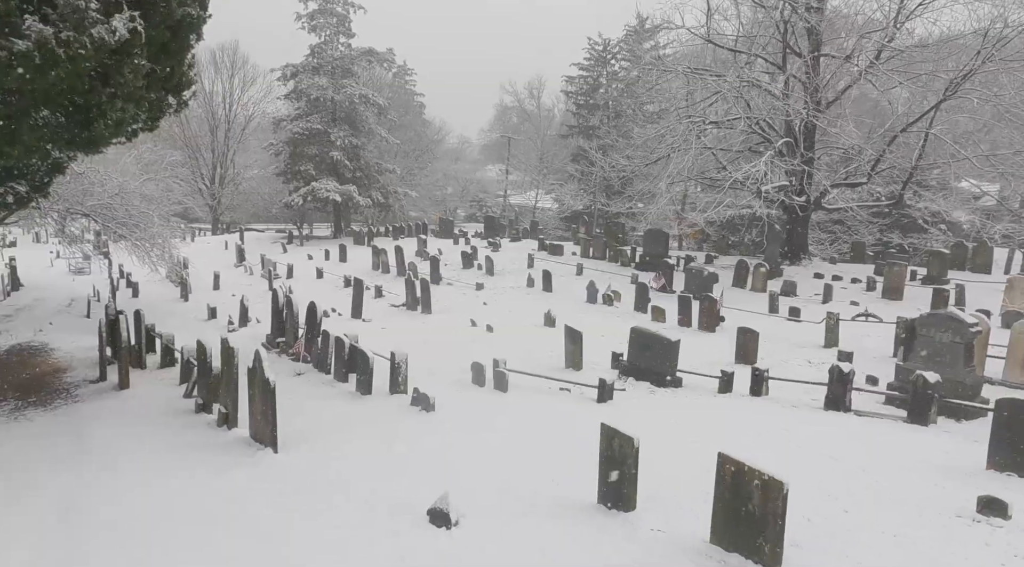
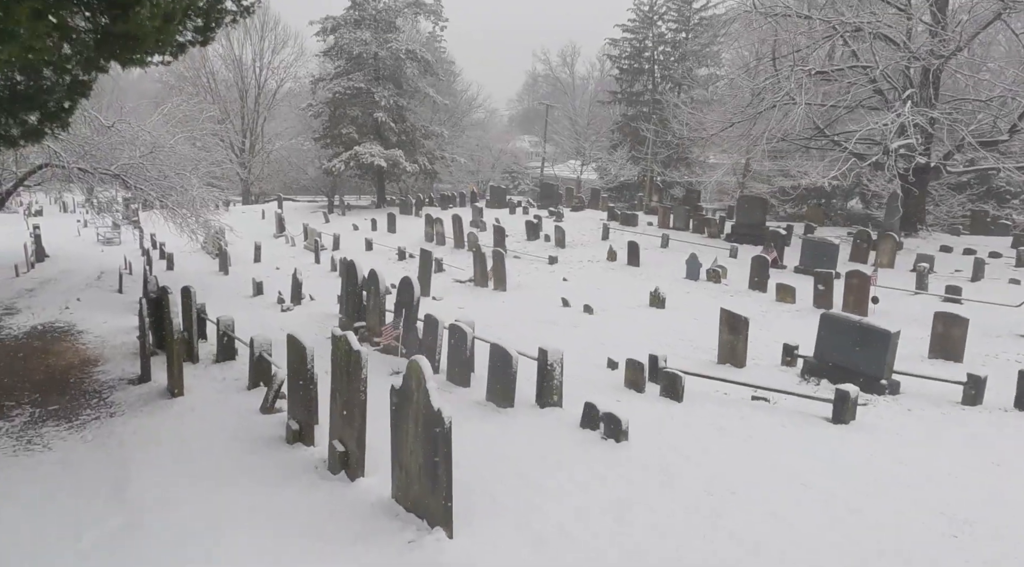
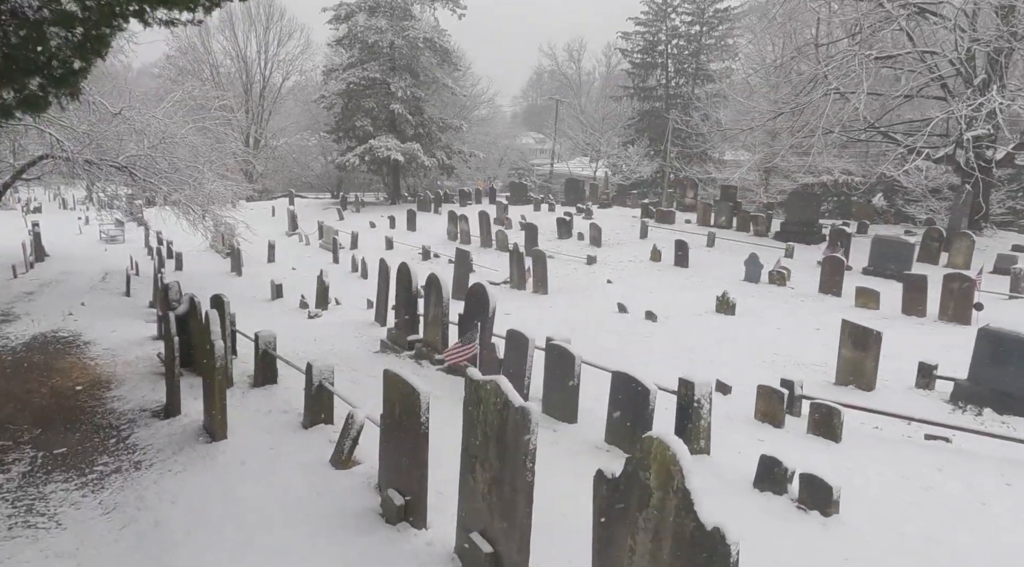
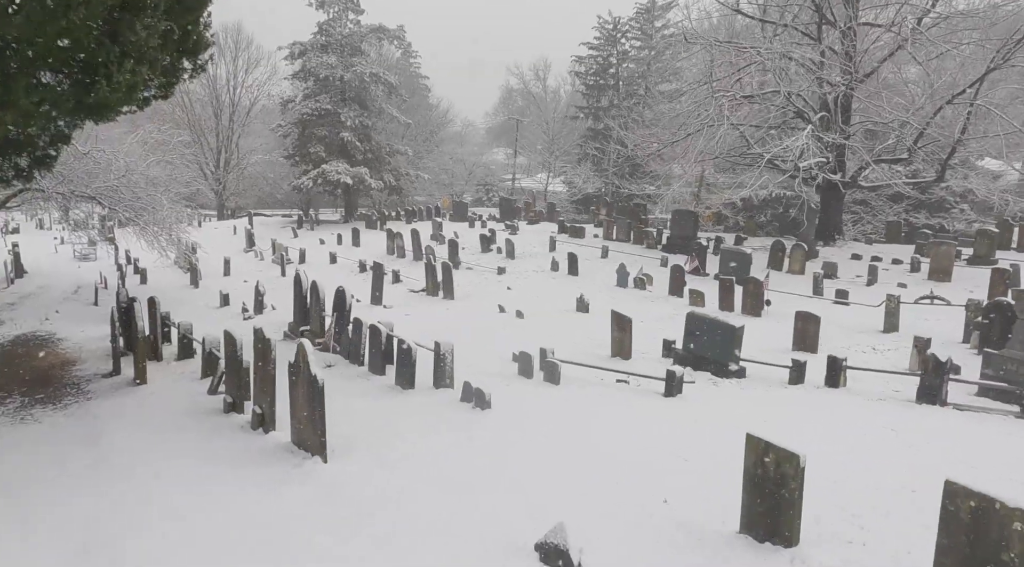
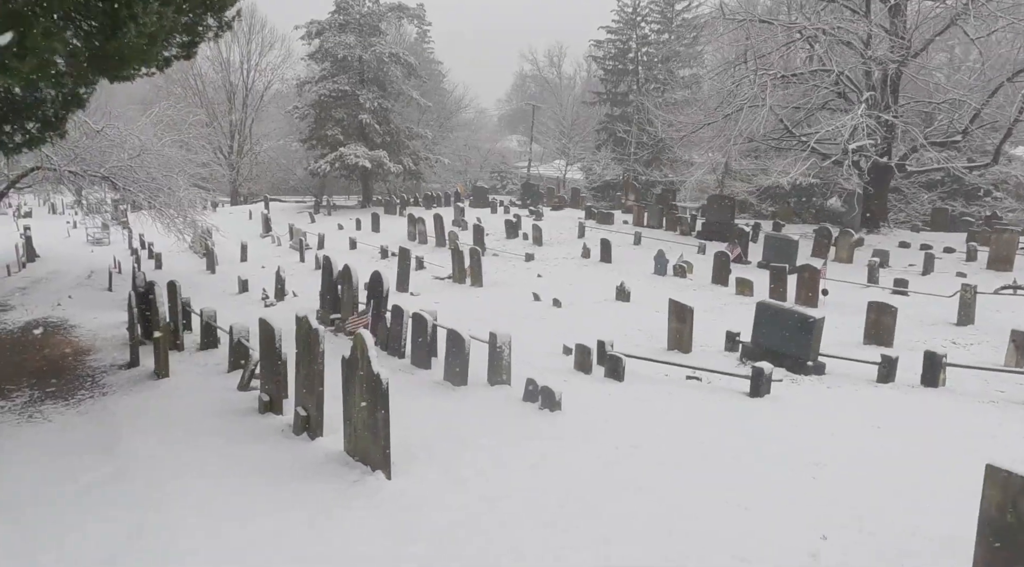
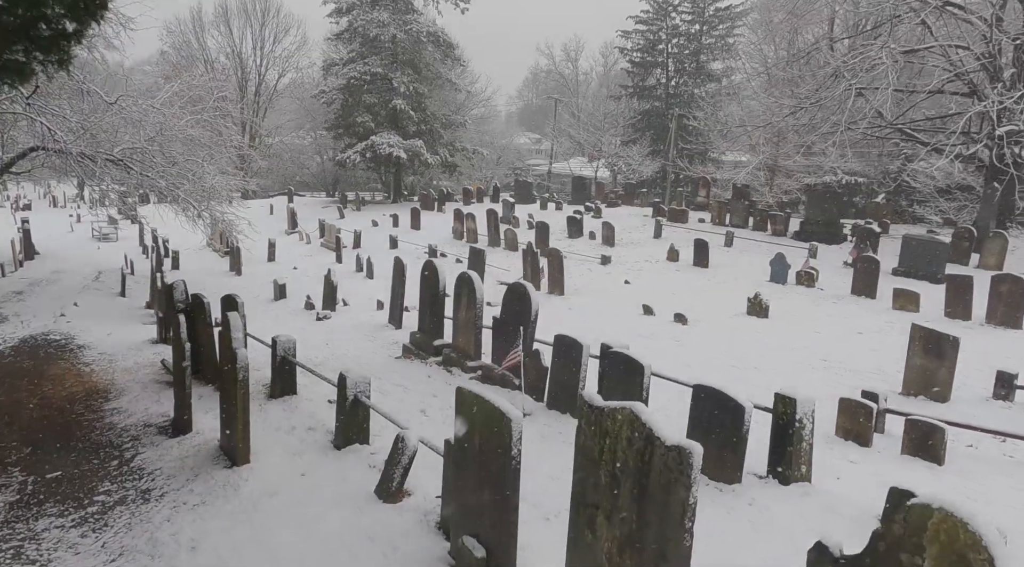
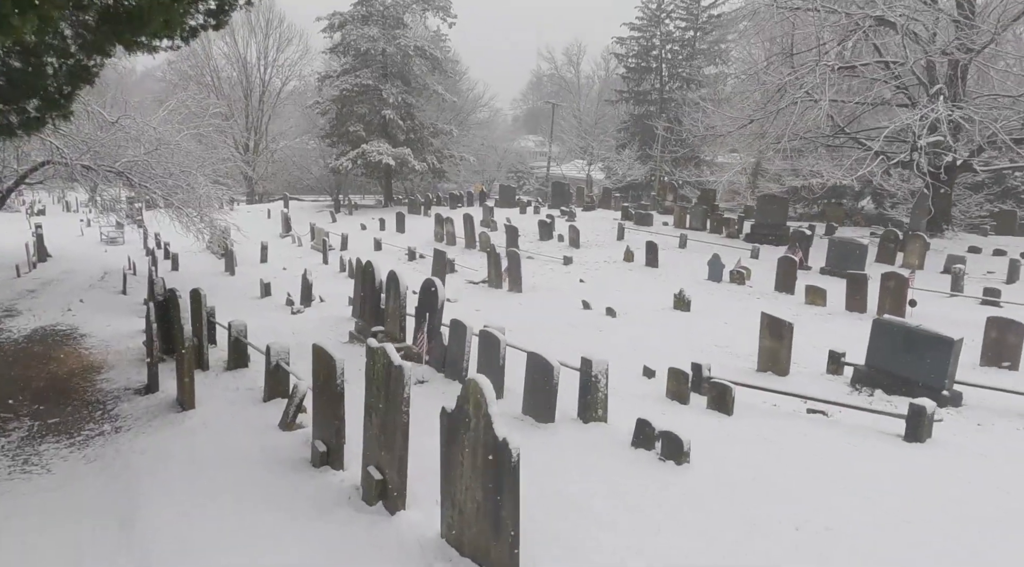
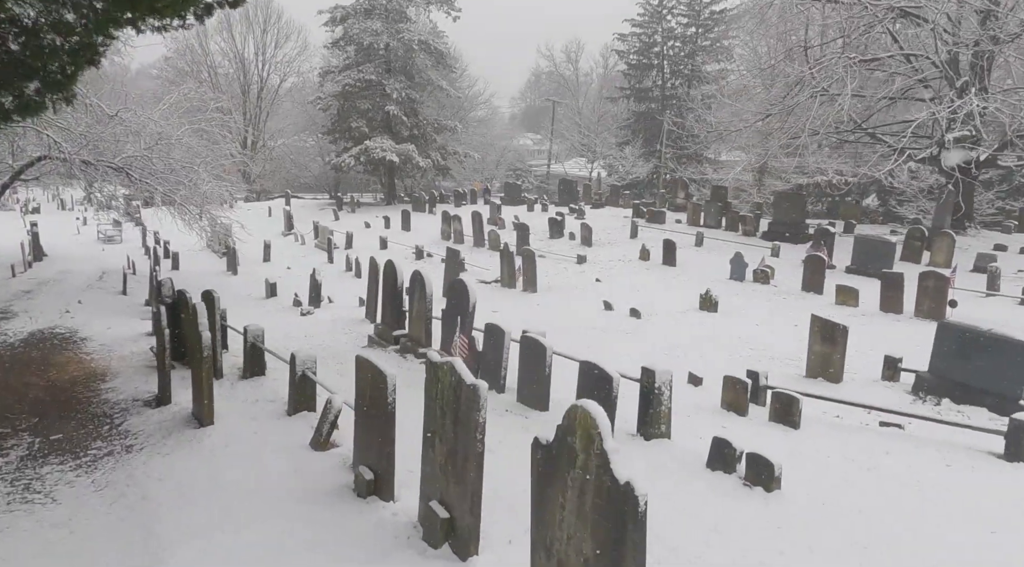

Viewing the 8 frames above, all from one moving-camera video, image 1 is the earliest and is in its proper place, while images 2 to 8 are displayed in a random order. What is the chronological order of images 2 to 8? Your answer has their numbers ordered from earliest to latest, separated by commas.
4, 5, 2, 7, 8, 3, 6
